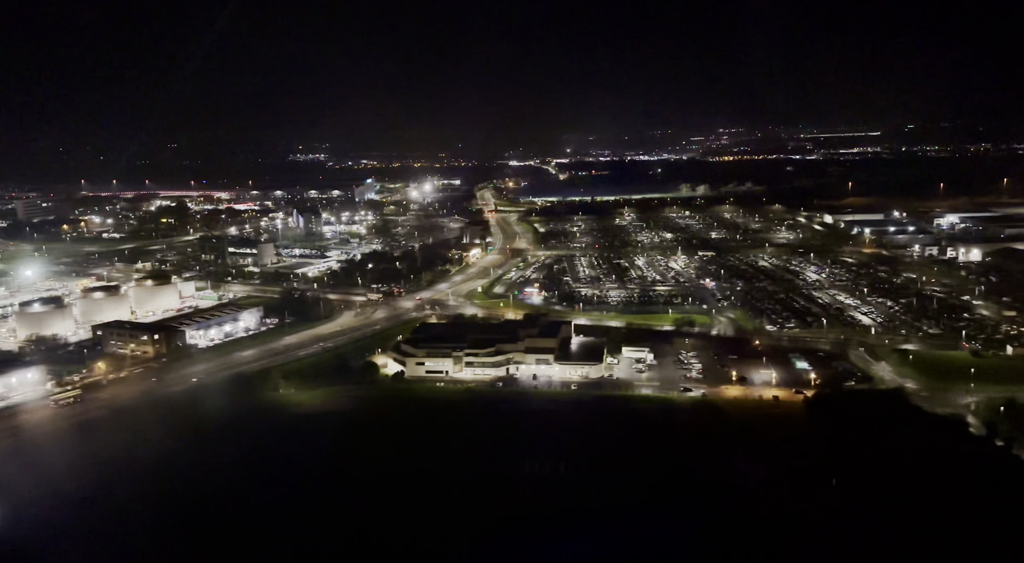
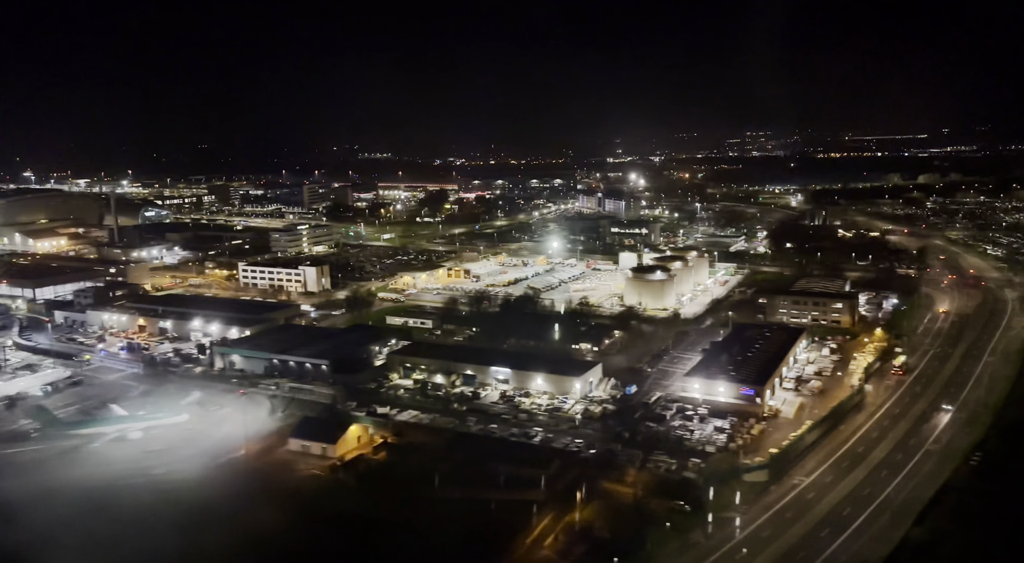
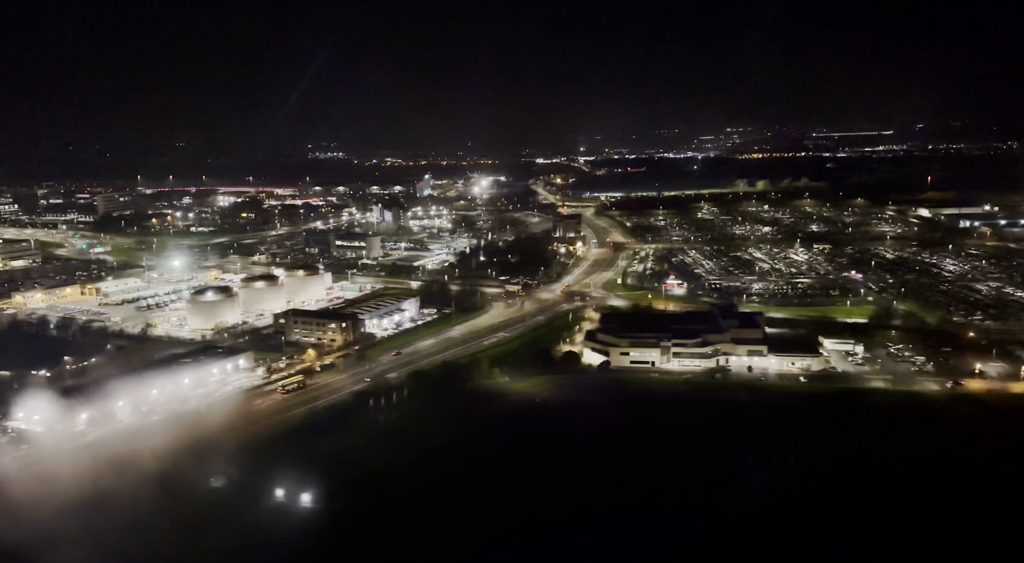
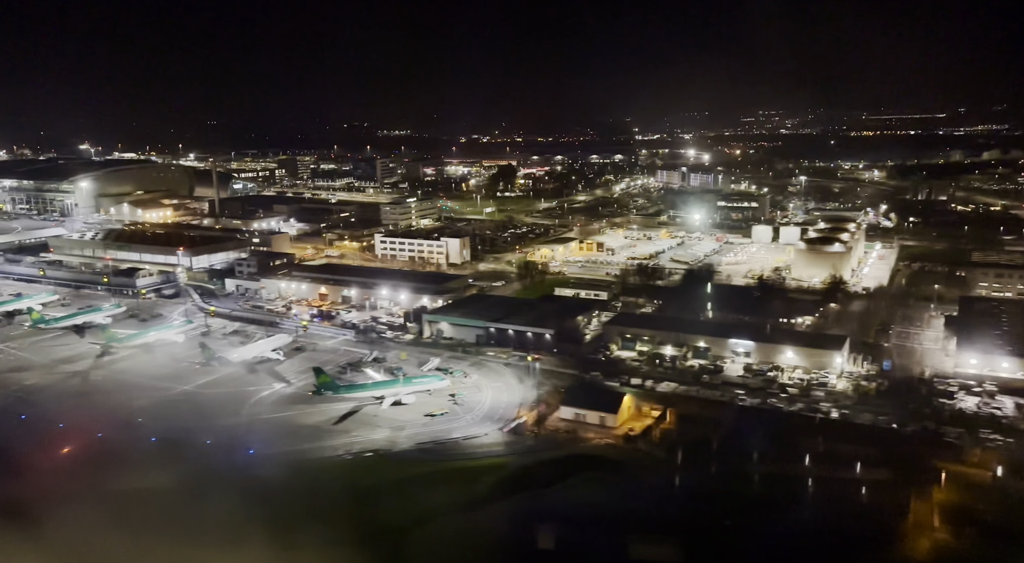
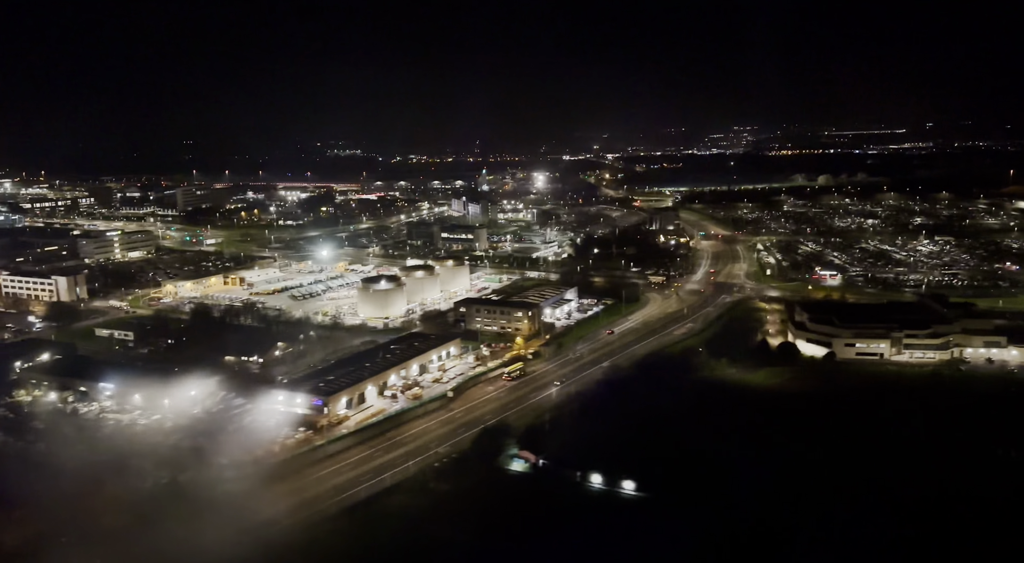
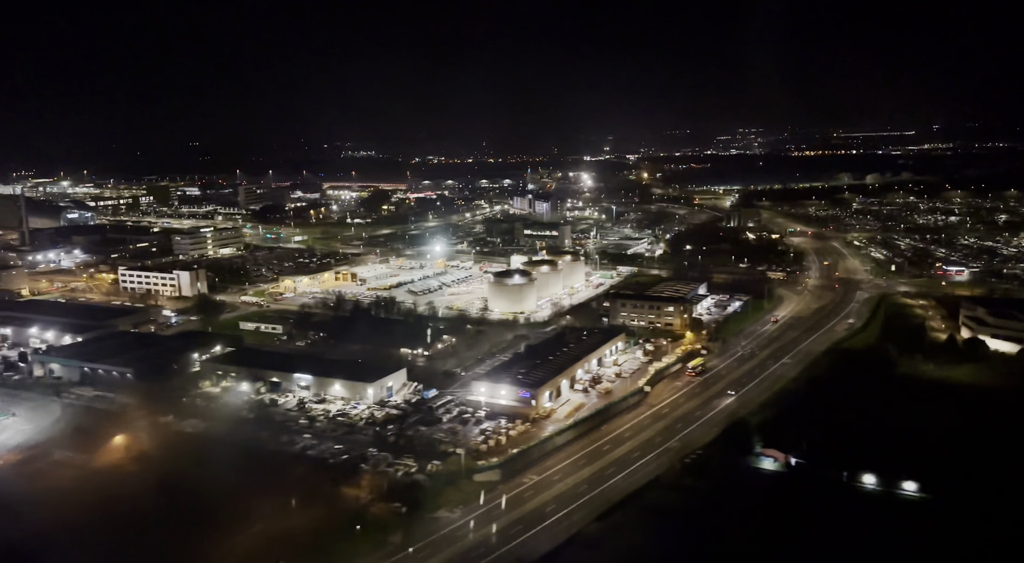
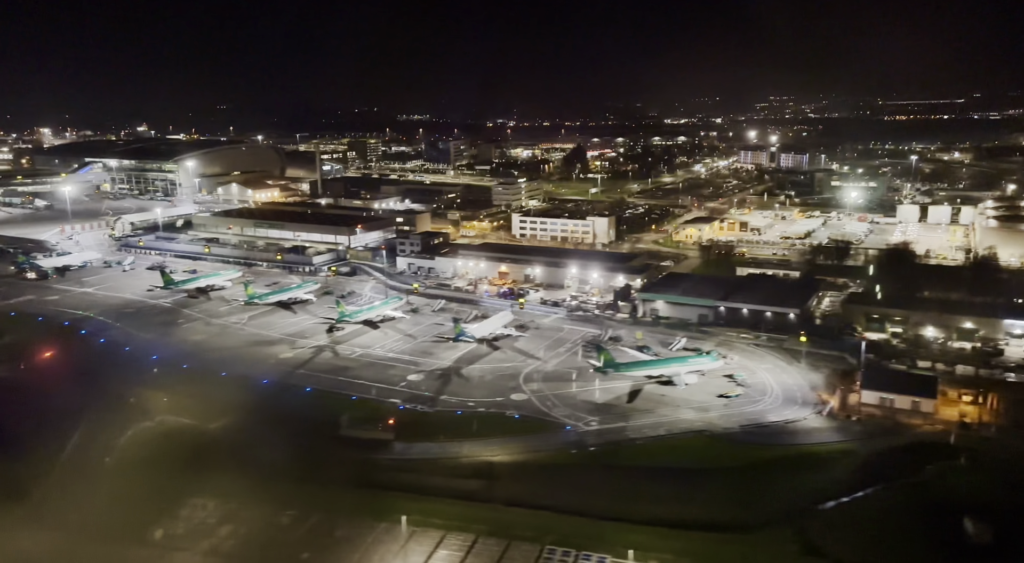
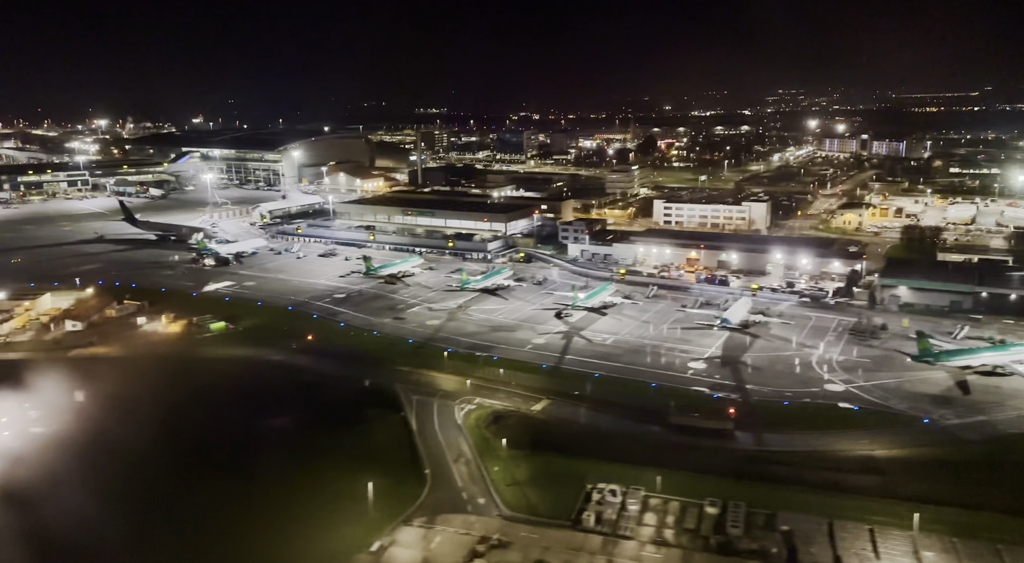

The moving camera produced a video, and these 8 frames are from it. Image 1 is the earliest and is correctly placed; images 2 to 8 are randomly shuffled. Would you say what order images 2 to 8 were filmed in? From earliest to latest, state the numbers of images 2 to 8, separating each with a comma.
3, 5, 6, 2, 4, 7, 8
